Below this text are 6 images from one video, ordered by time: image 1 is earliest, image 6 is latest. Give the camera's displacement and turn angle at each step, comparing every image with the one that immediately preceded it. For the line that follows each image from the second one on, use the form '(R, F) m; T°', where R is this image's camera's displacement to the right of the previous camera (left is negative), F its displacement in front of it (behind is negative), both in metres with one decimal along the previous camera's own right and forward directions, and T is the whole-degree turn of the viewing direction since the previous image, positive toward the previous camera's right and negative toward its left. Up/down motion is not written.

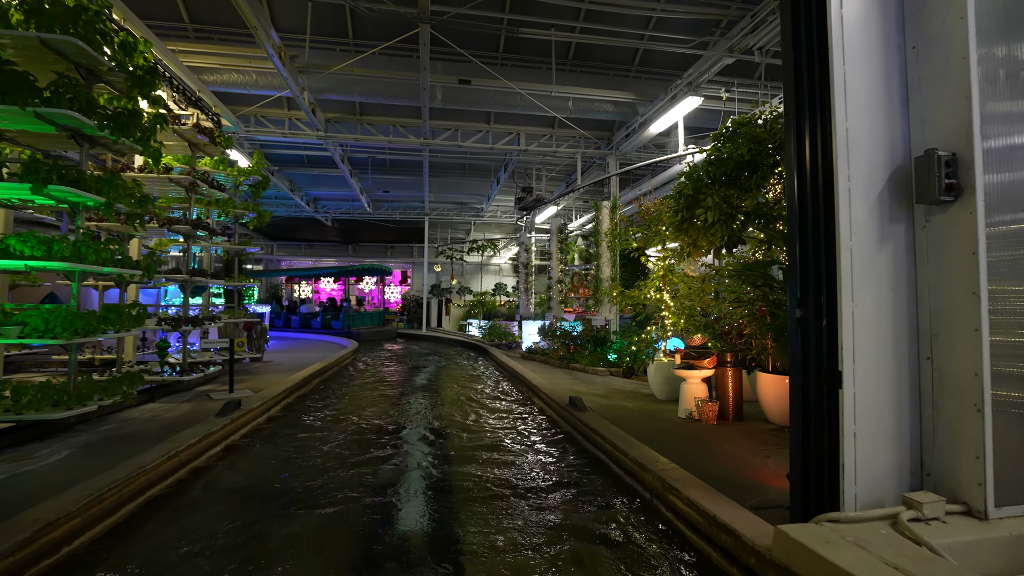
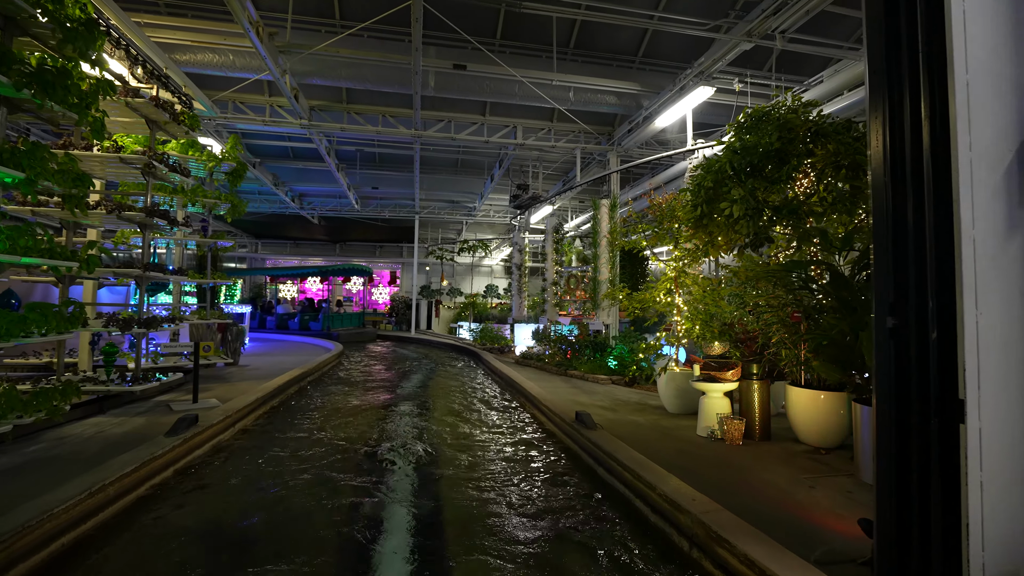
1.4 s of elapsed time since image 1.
(-0.1, +0.6) m; +1°
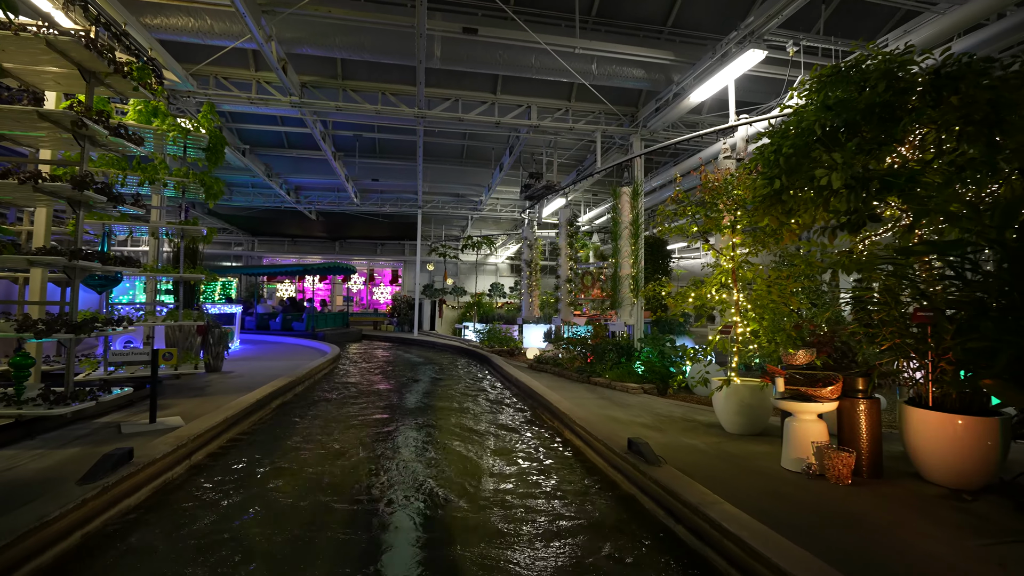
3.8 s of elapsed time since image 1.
(-0.2, +1.1) m; 0°
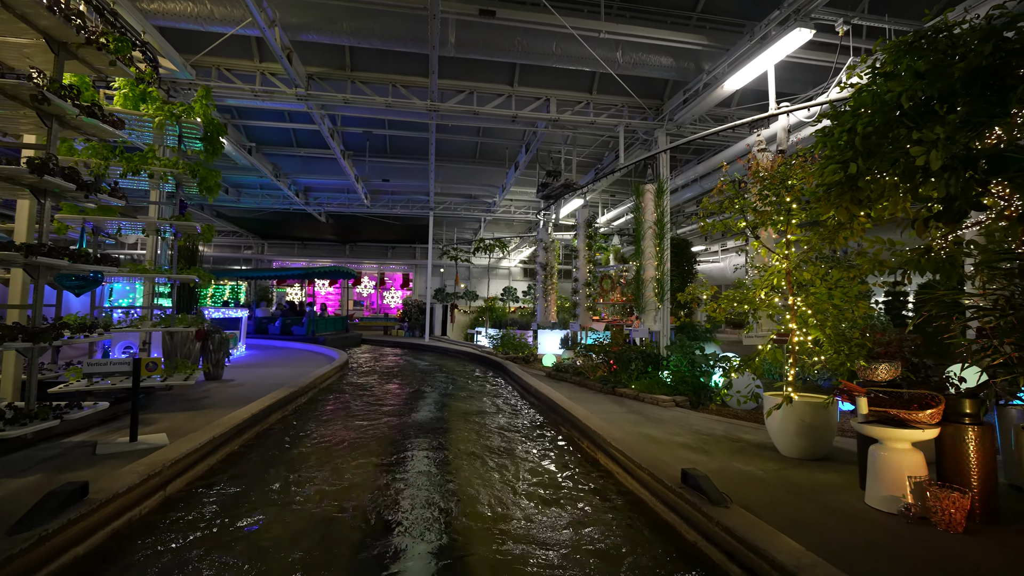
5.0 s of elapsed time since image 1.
(-0.1, +0.6) m; -1°
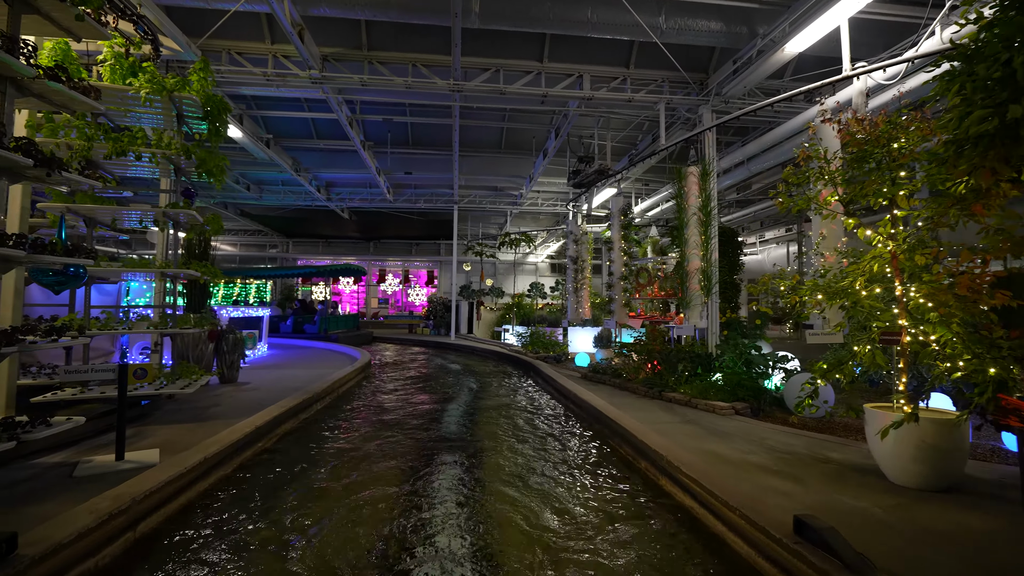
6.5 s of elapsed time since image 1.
(-0.1, +0.8) m; -3°
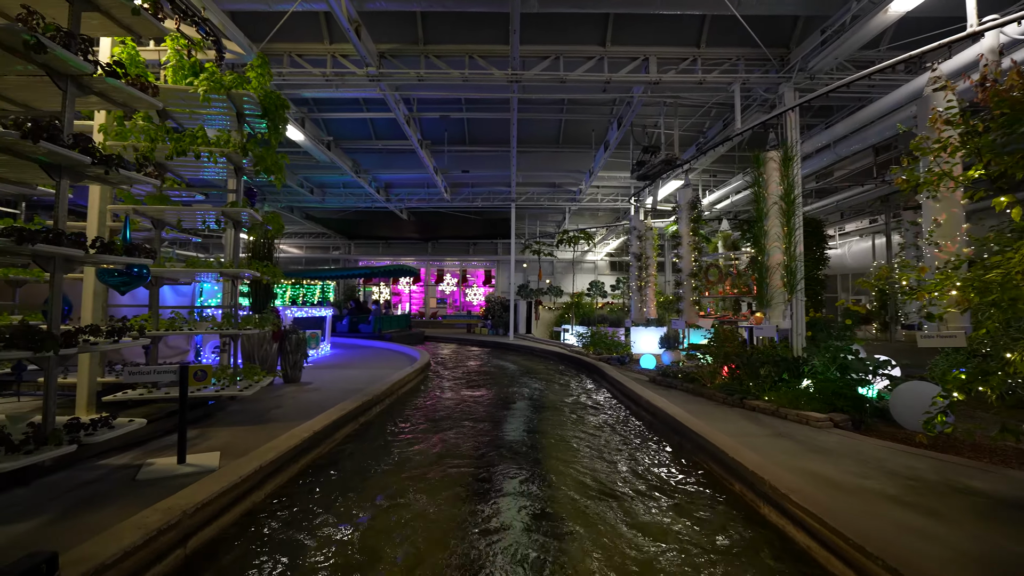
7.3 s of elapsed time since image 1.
(-0.1, +0.4) m; -6°
